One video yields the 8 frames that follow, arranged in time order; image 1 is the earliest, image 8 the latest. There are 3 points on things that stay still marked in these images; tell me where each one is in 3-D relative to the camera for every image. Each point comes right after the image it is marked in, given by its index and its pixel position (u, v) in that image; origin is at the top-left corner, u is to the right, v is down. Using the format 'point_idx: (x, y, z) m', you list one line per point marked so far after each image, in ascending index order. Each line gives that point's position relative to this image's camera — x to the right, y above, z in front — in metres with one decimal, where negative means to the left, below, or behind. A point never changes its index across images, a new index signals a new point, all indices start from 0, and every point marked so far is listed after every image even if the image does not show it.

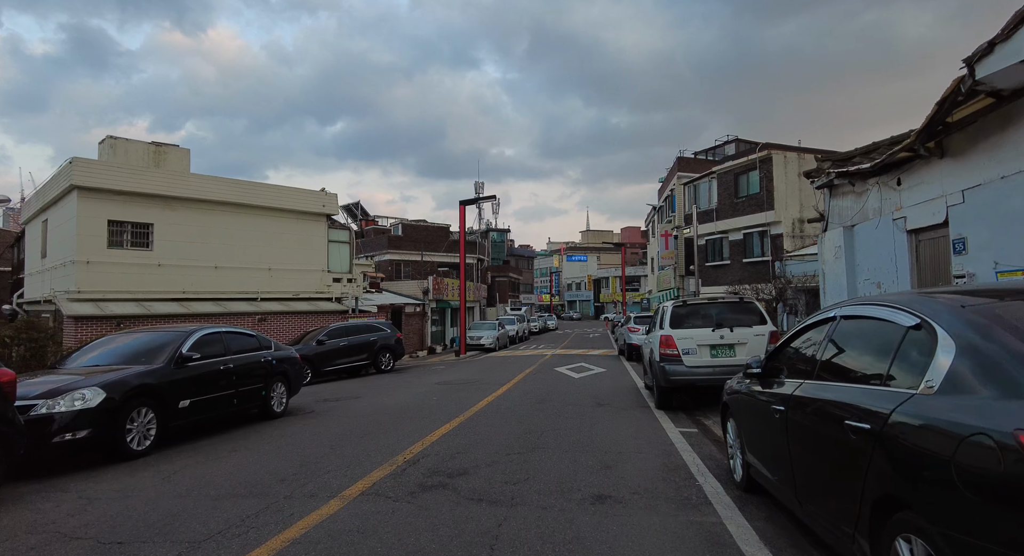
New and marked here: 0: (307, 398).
0: (-4.5, -2.6, +11.1) m
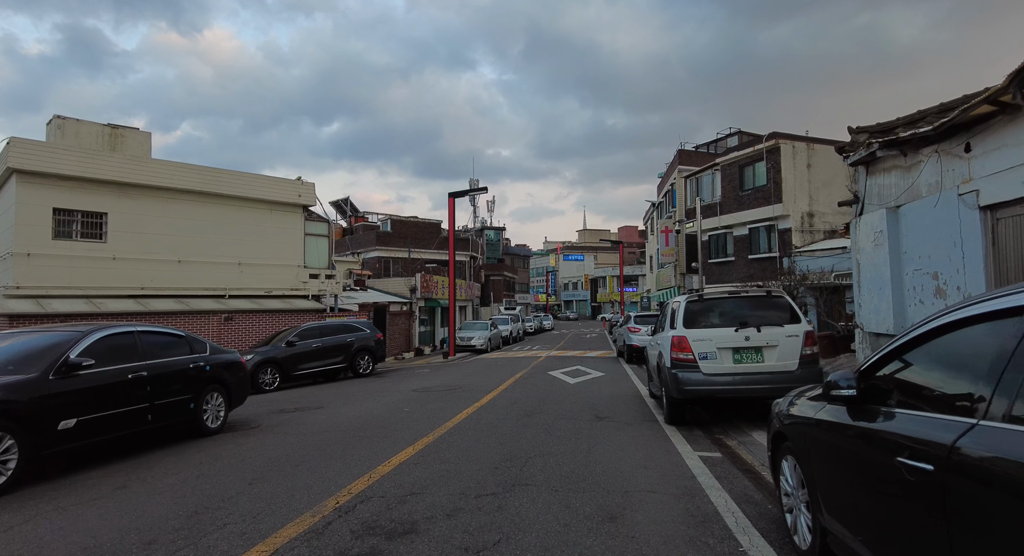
0: (-4.8, -2.5, +9.6) m
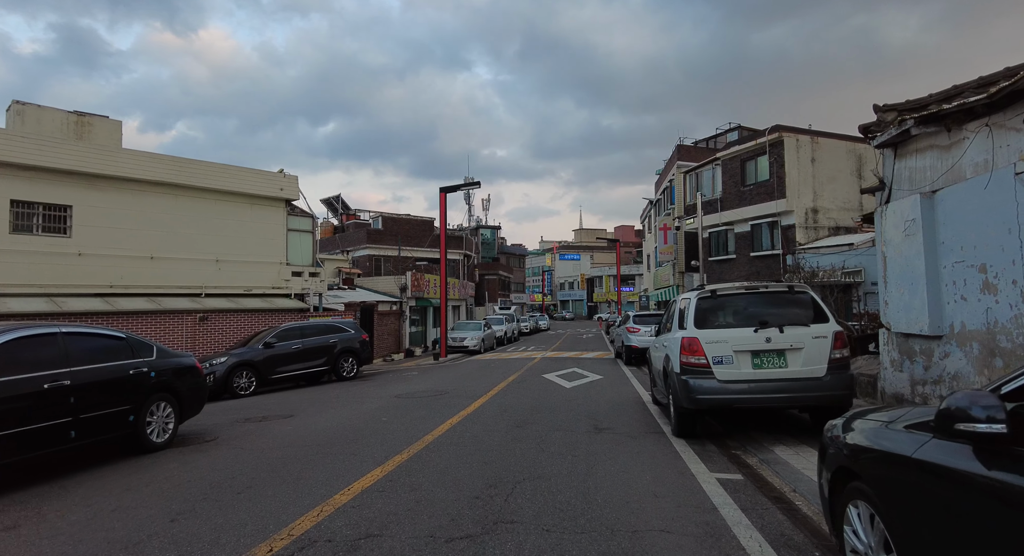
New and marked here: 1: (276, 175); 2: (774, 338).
0: (-4.9, -2.4, +8.6) m
1: (-8.6, +3.8, +18.6) m
2: (+3.1, -0.7, +6.1) m
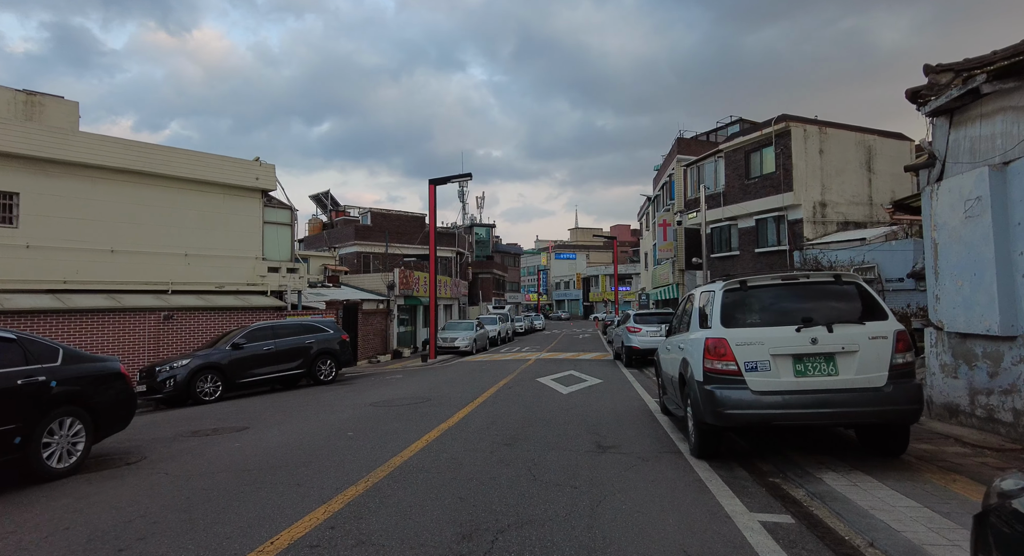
0: (-5.1, -2.3, +7.4) m
1: (-8.9, +3.9, +17.3) m
2: (+3.0, -0.6, +4.9) m
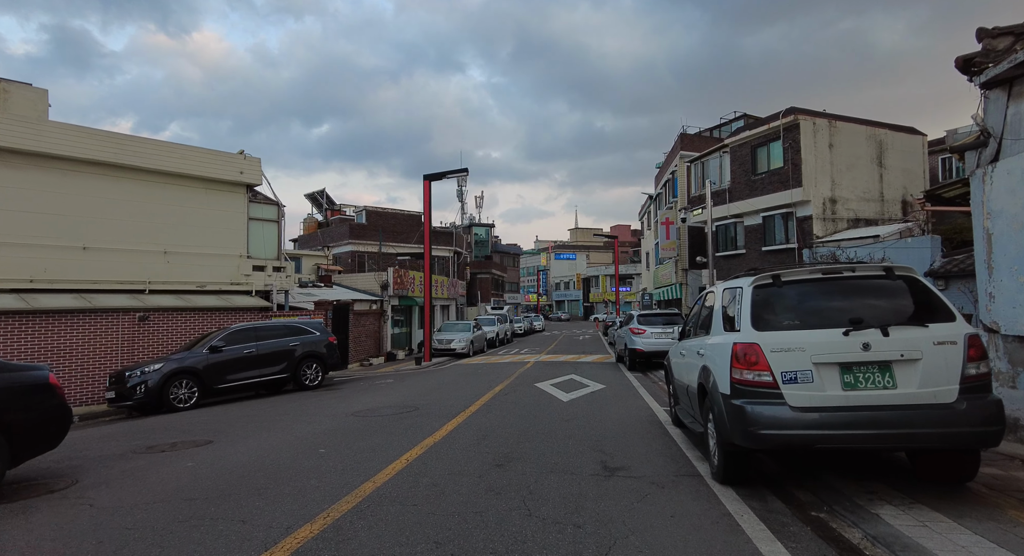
0: (-5.2, -2.2, +6.5) m
1: (-8.9, +3.9, +16.4) m
2: (+2.9, -0.5, +4.1) m
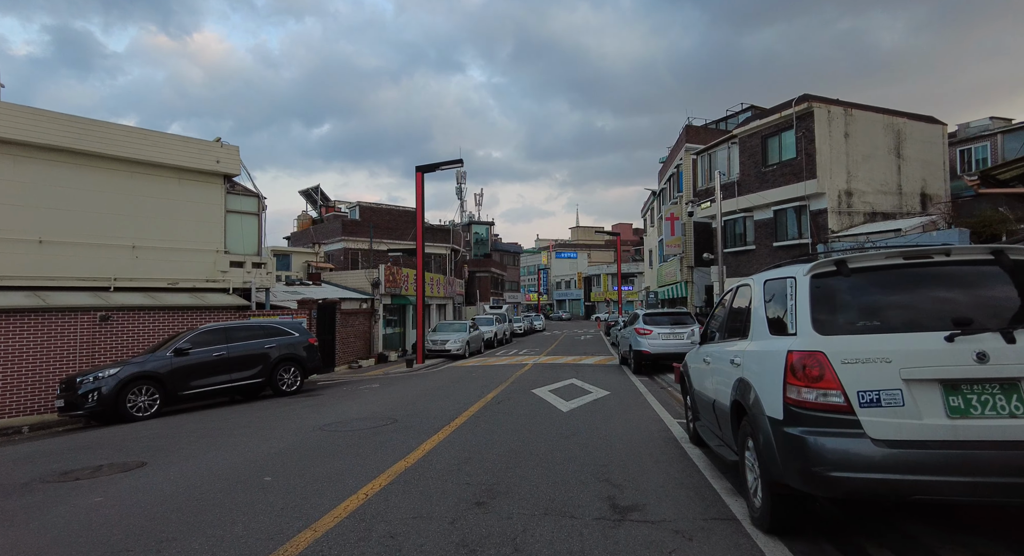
0: (-5.3, -2.1, +5.4) m
1: (-9.1, +4.0, +15.3) m
2: (+2.8, -0.4, +2.9) m
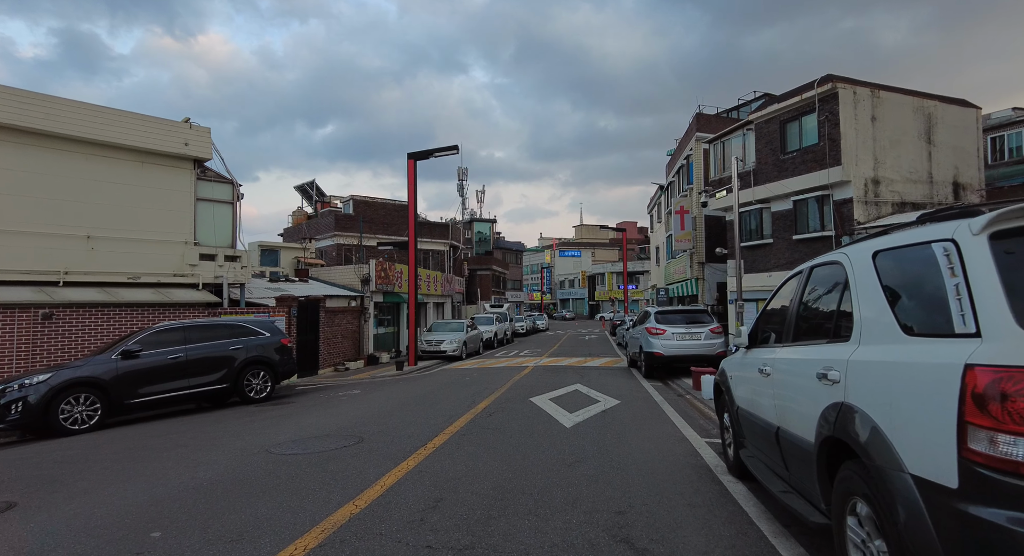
0: (-5.5, -2.0, +4.0) m
1: (-9.1, +4.2, +13.9) m
2: (+2.6, -0.3, +1.5) m
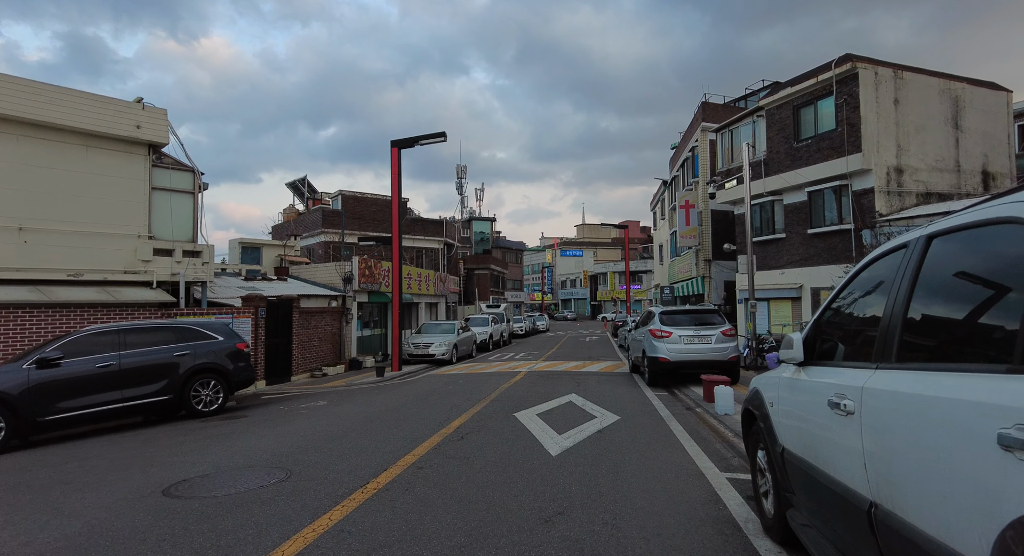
0: (-5.8, -1.9, +2.6) m
1: (-9.4, +4.2, +12.6) m
2: (+2.3, -0.2, 0.0) m
